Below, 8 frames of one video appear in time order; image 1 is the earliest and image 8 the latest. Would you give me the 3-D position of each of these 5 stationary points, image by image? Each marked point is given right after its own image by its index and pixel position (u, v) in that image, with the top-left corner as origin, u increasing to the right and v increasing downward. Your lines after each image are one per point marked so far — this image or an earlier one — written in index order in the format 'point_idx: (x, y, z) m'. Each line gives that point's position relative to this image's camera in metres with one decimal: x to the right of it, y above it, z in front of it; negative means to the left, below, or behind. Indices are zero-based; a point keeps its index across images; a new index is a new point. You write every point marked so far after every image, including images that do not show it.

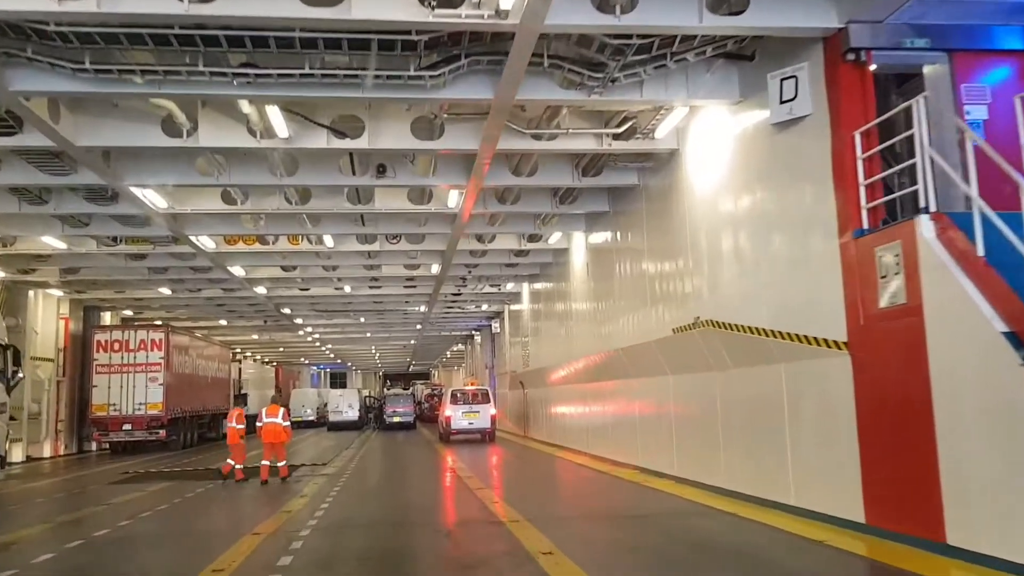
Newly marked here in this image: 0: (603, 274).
0: (+1.6, +0.2, +17.3) m
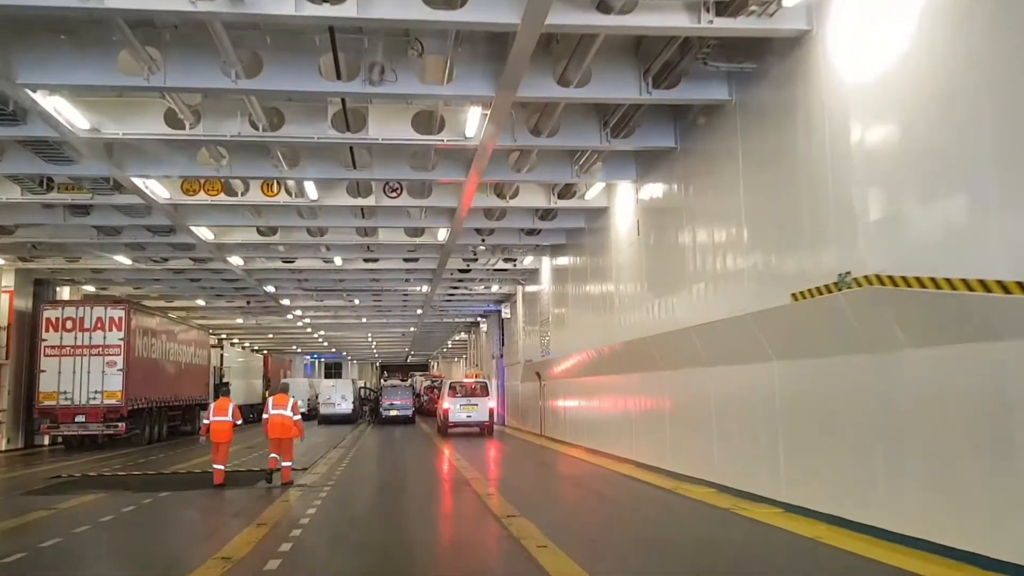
0: (+2.0, +0.7, +13.5) m
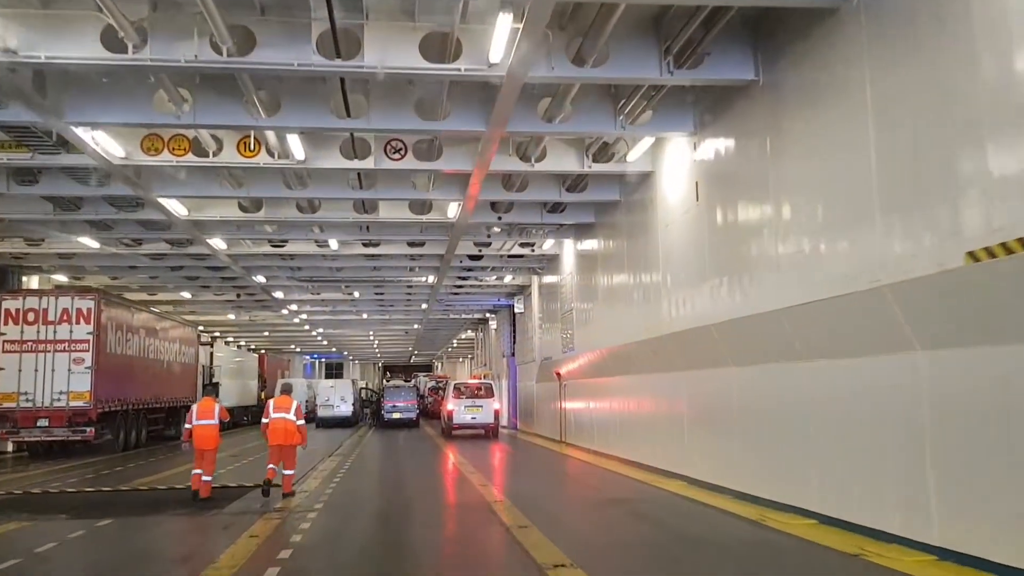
0: (+2.3, +1.0, +11.0) m
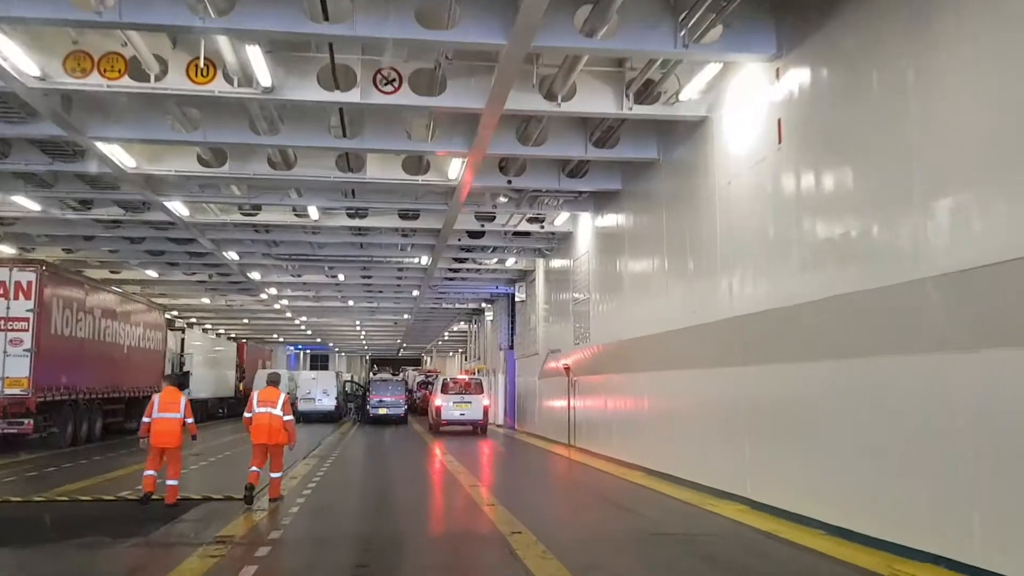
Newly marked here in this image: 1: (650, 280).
0: (+2.5, +1.2, +8.3) m
1: (+1.9, +0.1, +13.7) m
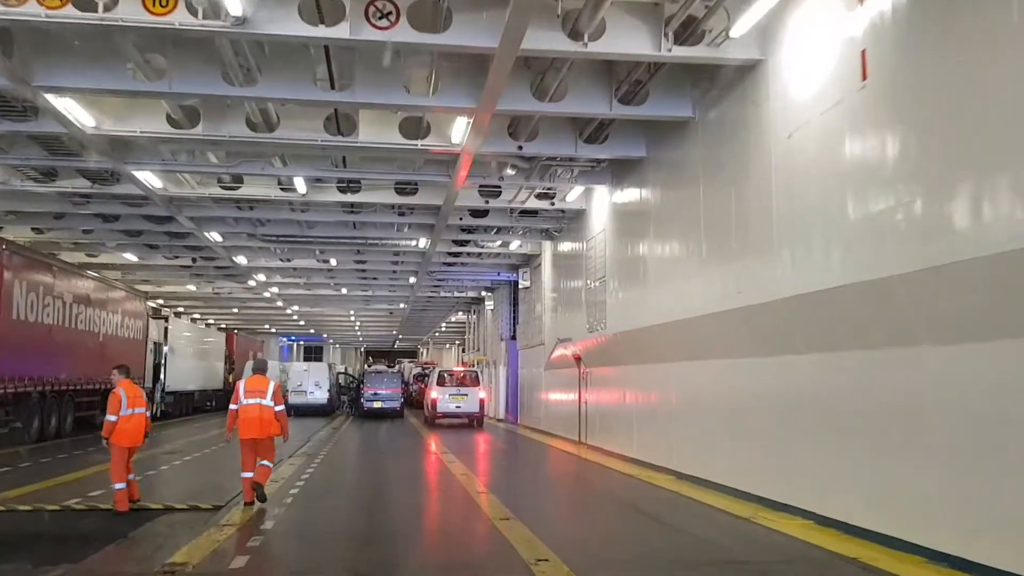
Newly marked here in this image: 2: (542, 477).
0: (+2.7, +1.4, +6.8) m
1: (+2.0, +0.3, +12.1) m
2: (+0.5, -3.0, +16.1) m
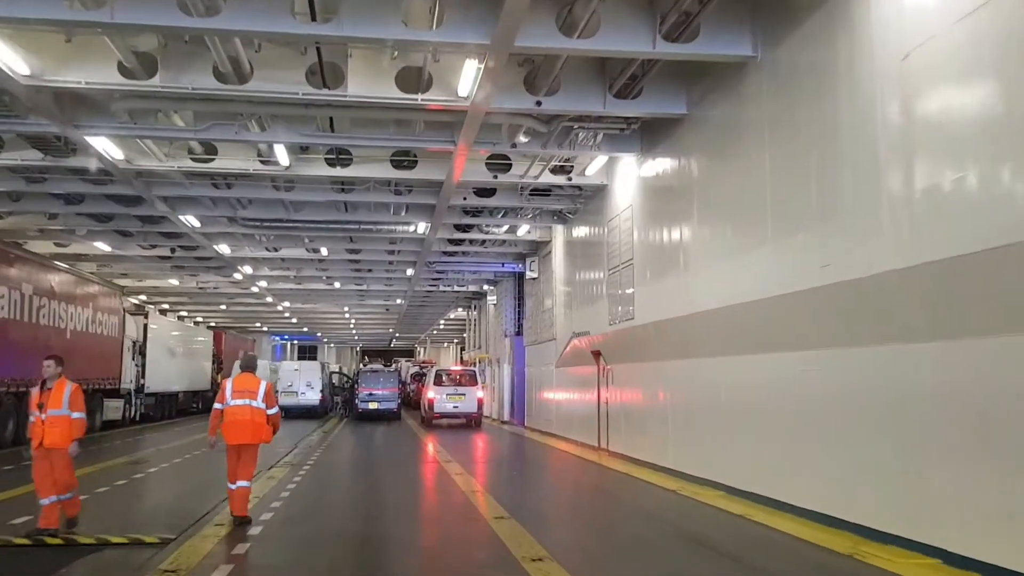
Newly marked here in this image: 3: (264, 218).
0: (+2.9, +1.7, +4.8) m
1: (+2.2, +0.5, +10.2) m
2: (+0.7, -2.8, +14.2) m
3: (-4.4, +1.2, +18.1) m
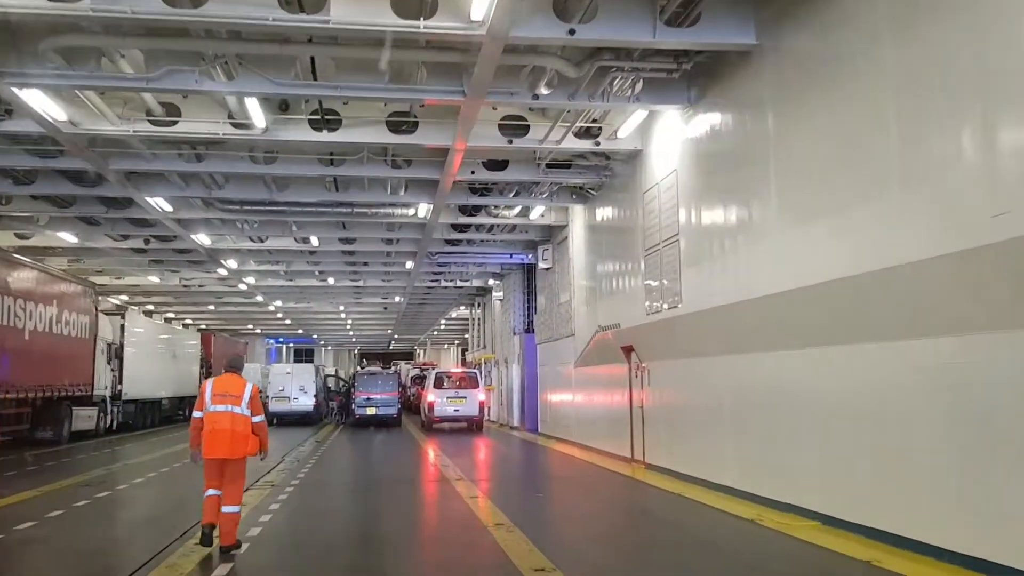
0: (+3.1, +1.9, +2.7) m
1: (+2.4, +0.8, +8.0) m
2: (+0.9, -2.6, +12.0) m
3: (-4.2, +1.4, +15.9) m
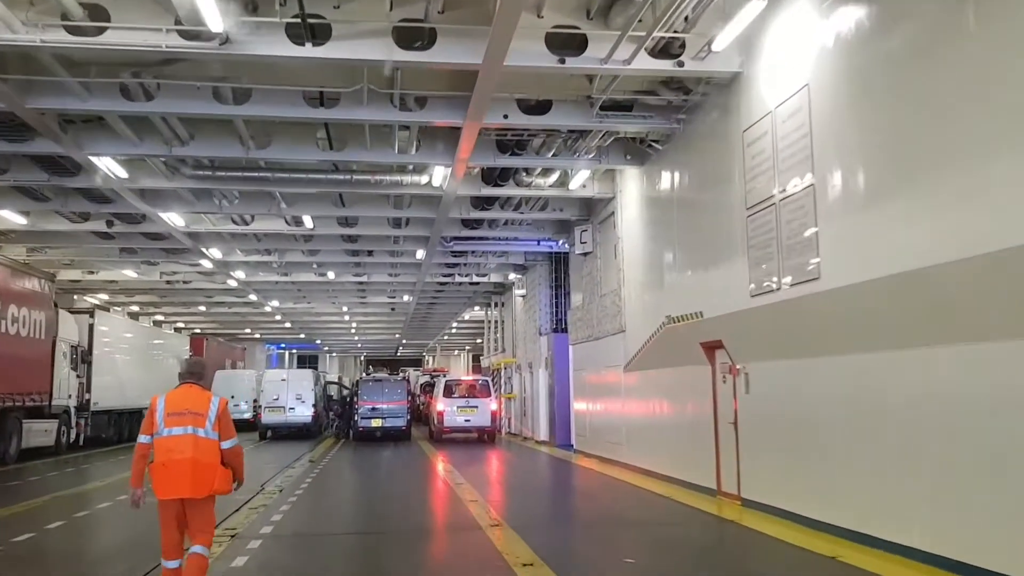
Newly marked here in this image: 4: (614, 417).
0: (+3.5, +2.2, -0.6) m
1: (+2.9, +1.0, +4.7) m
2: (+1.4, -2.4, +8.7) m
3: (-3.7, +1.6, +12.7) m
4: (+1.7, -1.9, +15.3) m
